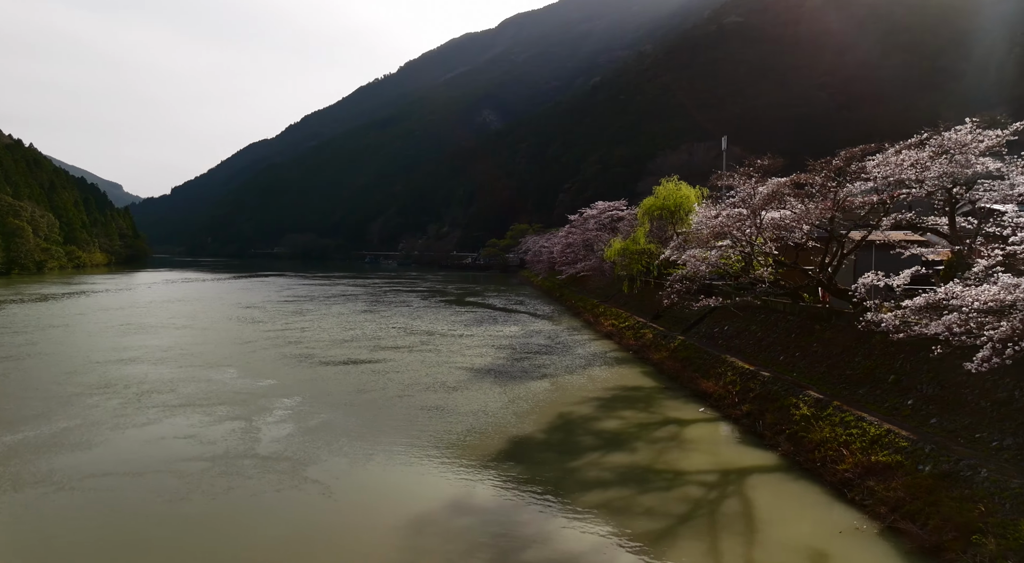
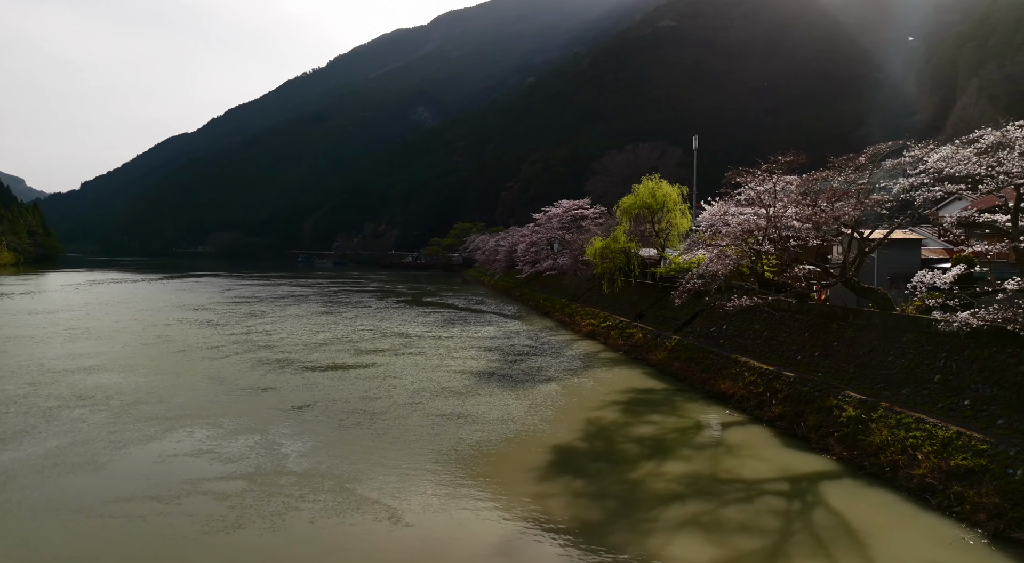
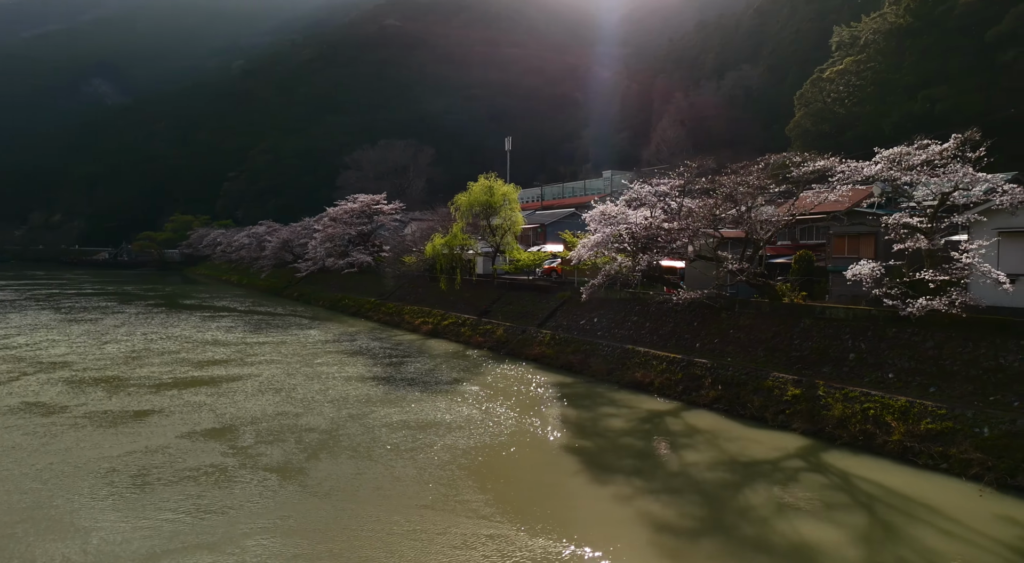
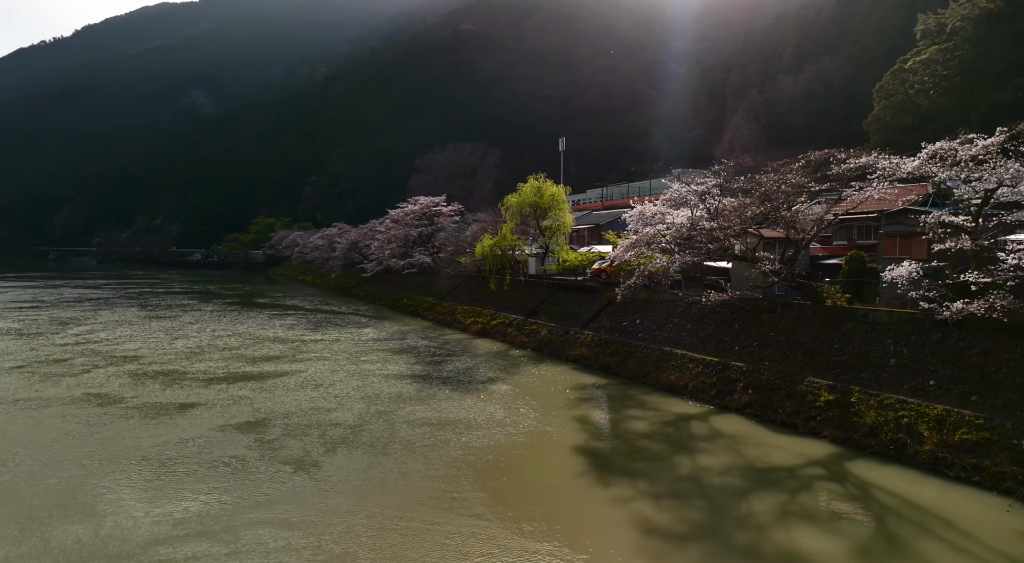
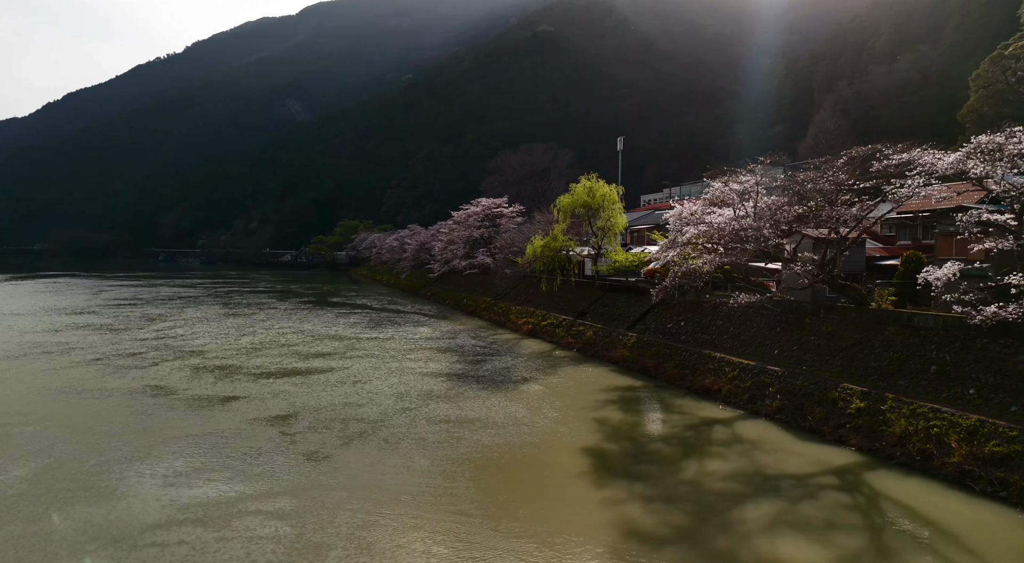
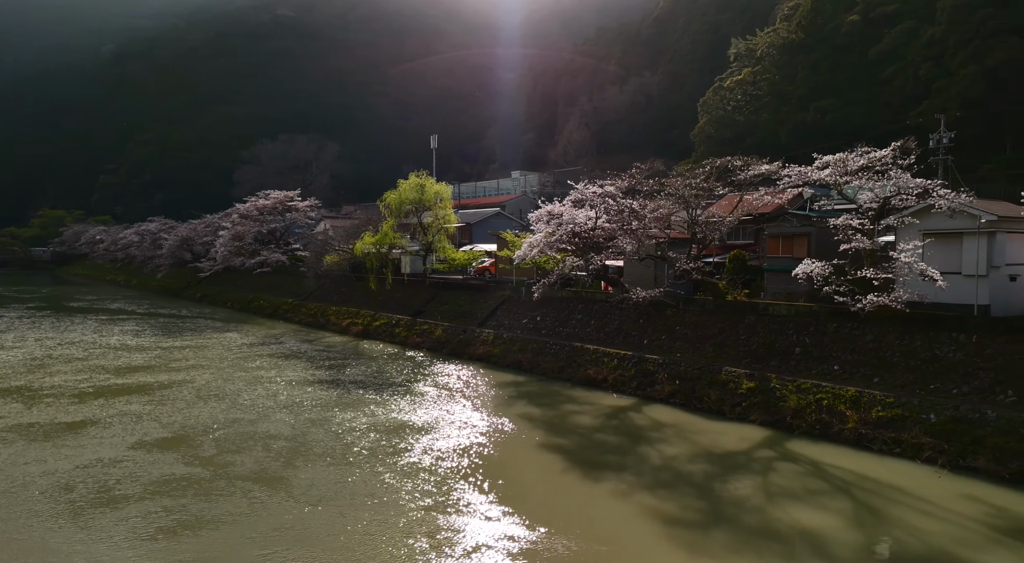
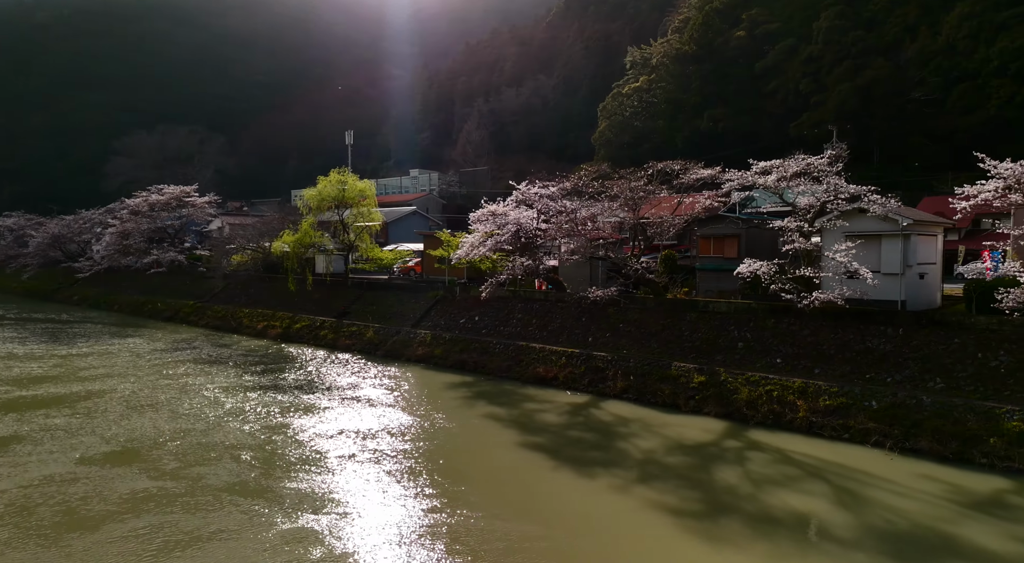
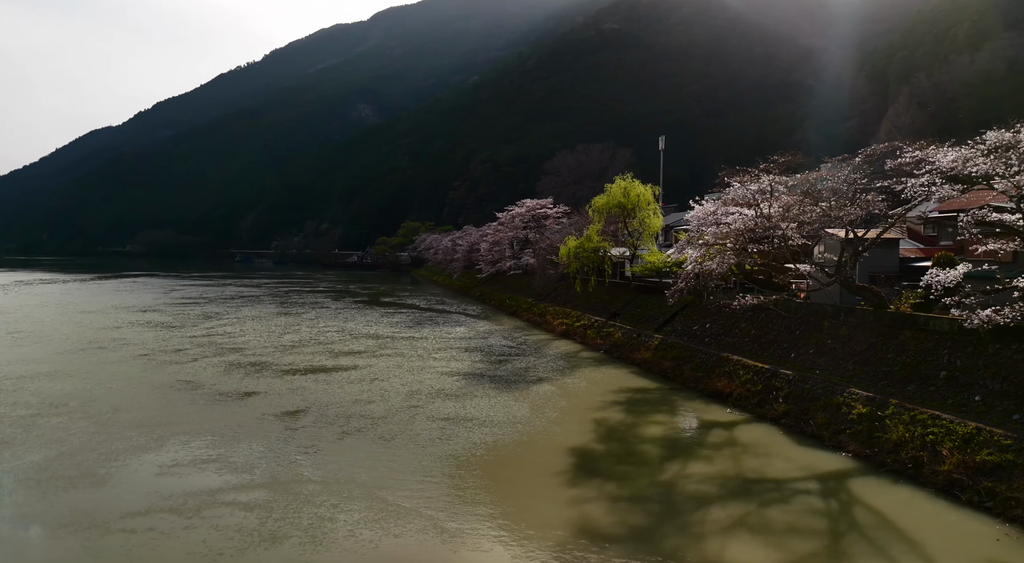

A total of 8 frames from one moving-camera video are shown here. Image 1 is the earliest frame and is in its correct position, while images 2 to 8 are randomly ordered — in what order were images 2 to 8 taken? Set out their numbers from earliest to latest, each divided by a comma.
2, 8, 5, 4, 3, 6, 7
